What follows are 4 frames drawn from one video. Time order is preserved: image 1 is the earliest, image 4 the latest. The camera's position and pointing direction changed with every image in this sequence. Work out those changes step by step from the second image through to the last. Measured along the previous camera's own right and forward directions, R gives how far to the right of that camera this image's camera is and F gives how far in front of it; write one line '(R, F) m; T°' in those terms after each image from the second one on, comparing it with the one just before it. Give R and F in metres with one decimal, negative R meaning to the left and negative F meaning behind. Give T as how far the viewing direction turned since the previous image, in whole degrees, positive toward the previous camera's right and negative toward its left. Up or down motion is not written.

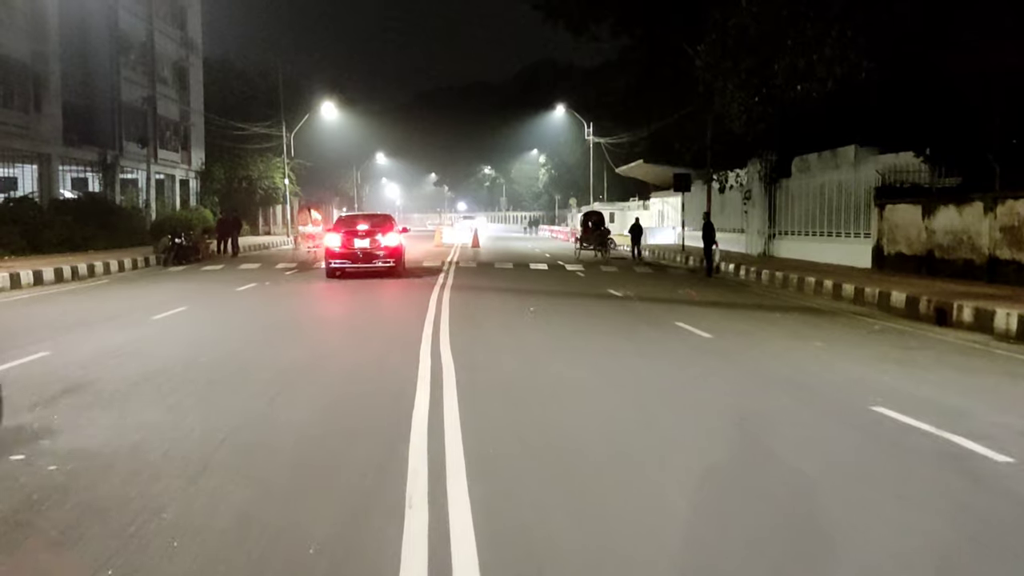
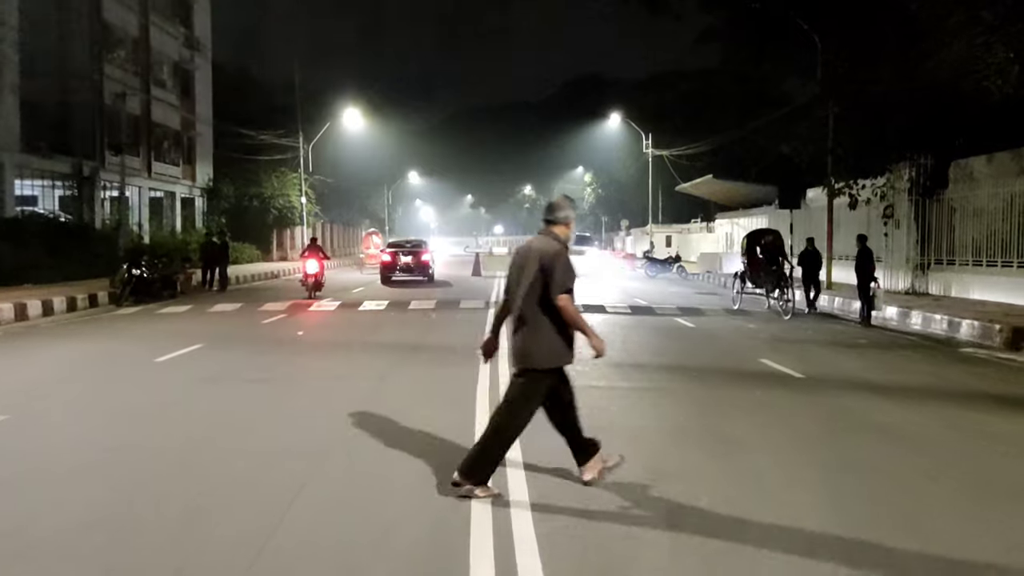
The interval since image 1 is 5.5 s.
(-0.9, +8.5) m; -2°
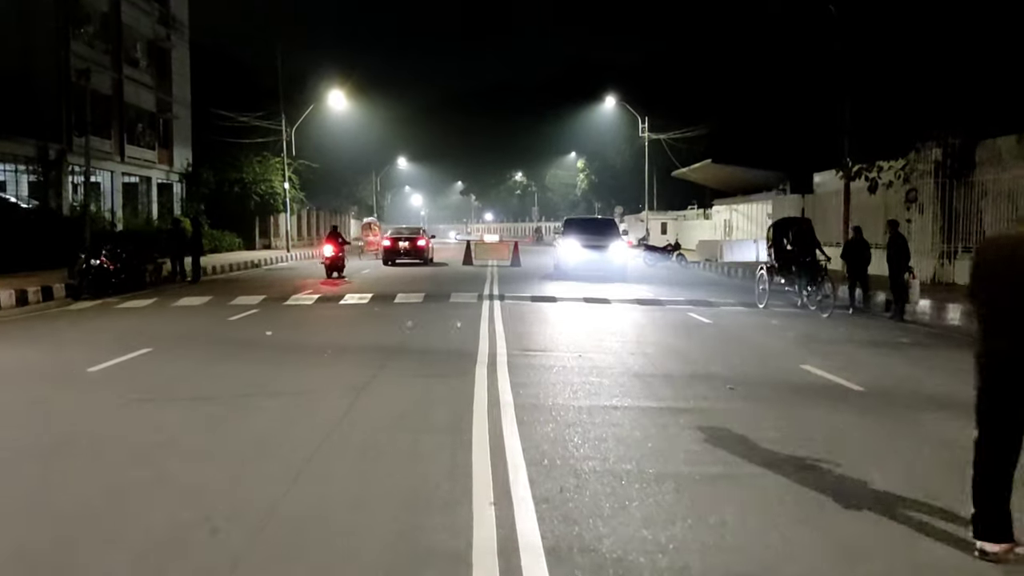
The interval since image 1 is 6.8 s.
(-0.1, +2.1) m; +1°
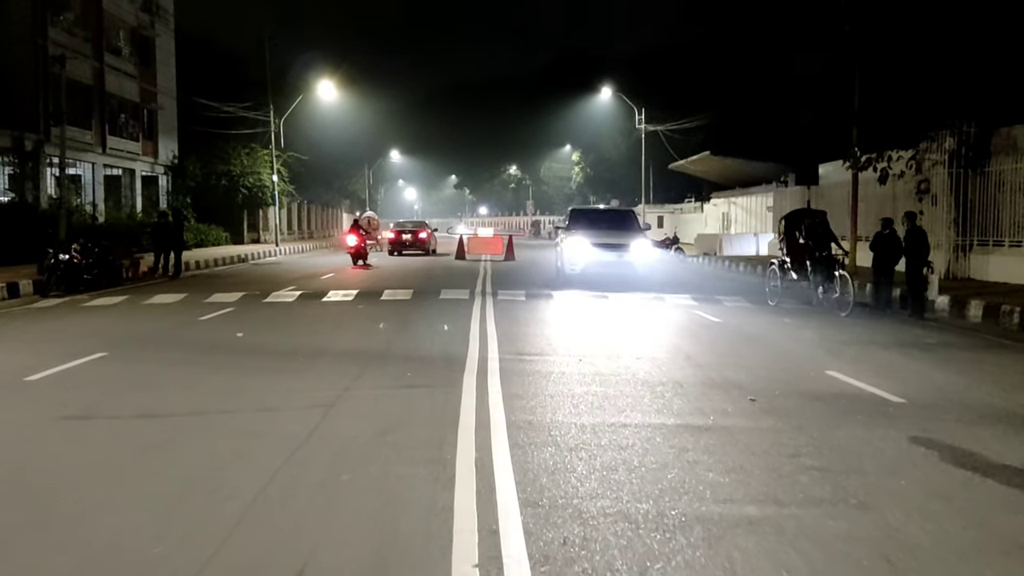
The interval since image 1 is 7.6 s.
(0.0, +1.2) m; 0°
